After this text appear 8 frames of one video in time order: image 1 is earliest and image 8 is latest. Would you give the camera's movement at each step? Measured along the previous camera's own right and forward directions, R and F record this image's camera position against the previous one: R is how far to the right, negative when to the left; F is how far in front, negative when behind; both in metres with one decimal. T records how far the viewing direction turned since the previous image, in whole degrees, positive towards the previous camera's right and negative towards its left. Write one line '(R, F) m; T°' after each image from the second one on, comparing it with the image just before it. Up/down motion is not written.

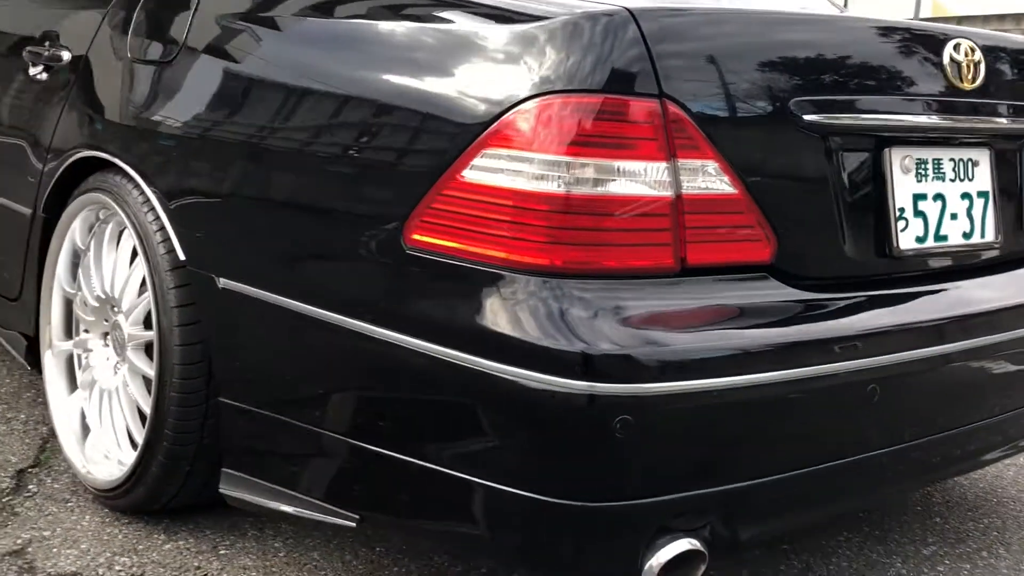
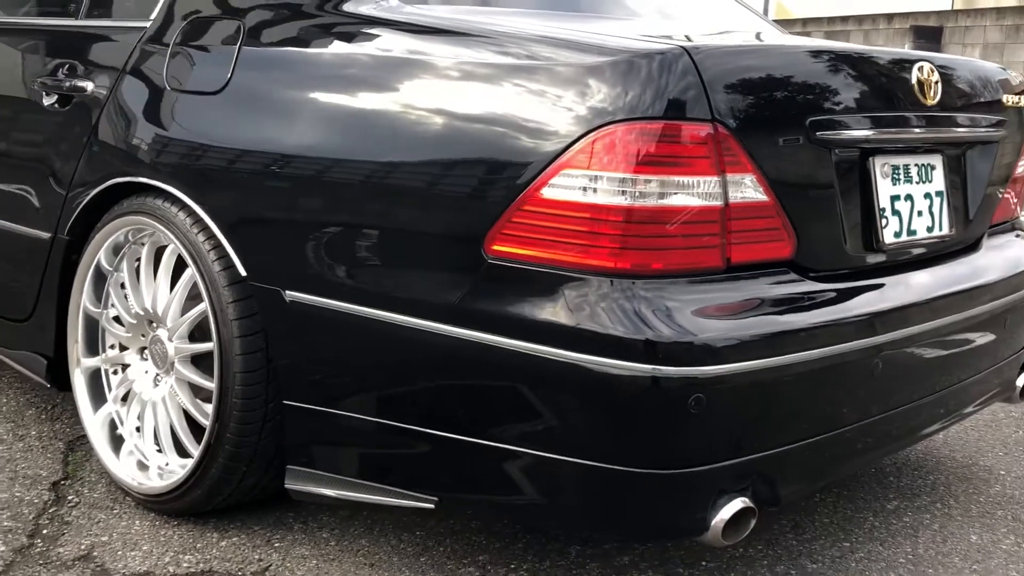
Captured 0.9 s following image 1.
(-0.3, -0.2) m; +7°
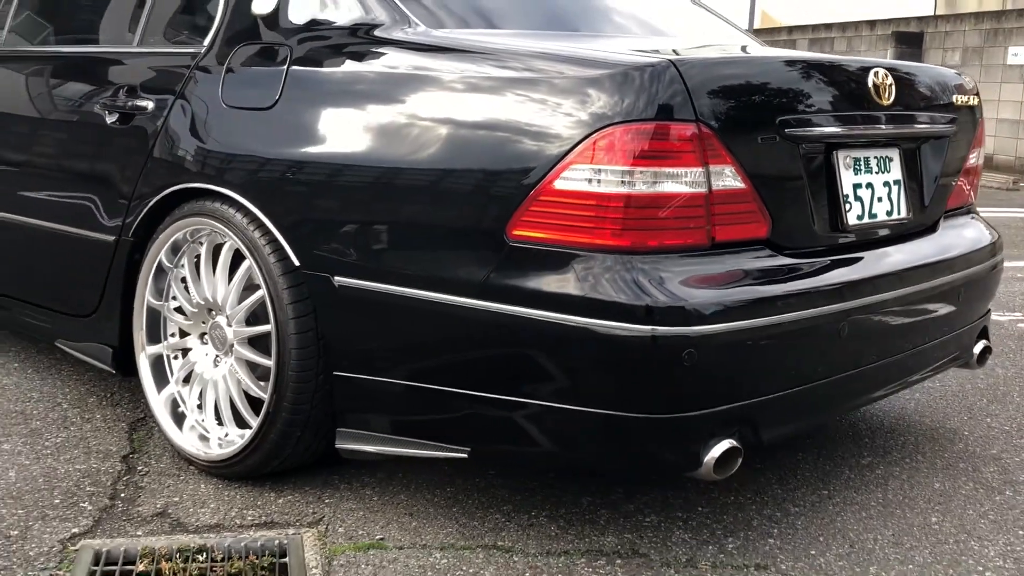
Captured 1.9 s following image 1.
(0.0, -0.3) m; 0°
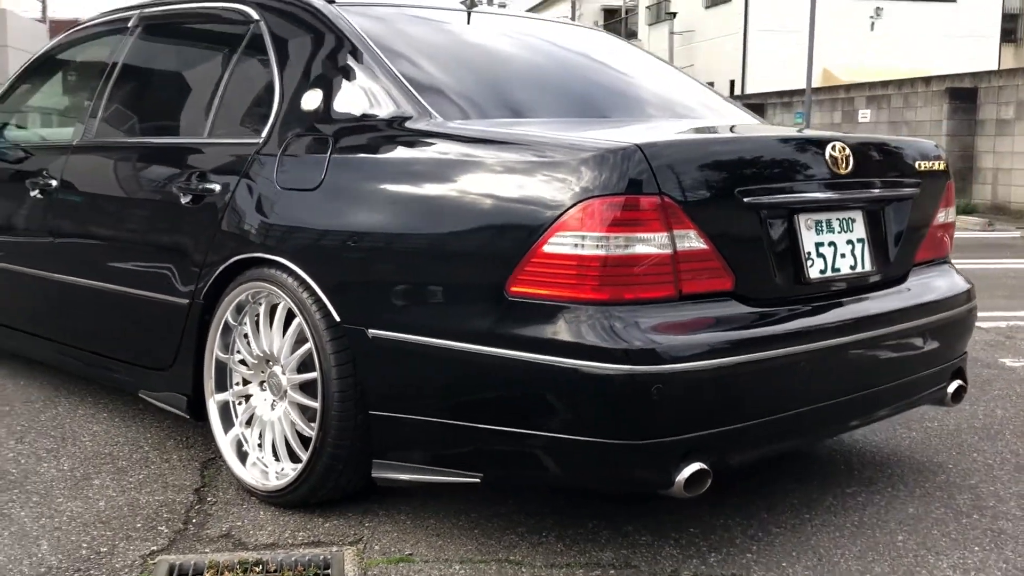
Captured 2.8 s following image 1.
(+0.1, -0.4) m; -4°
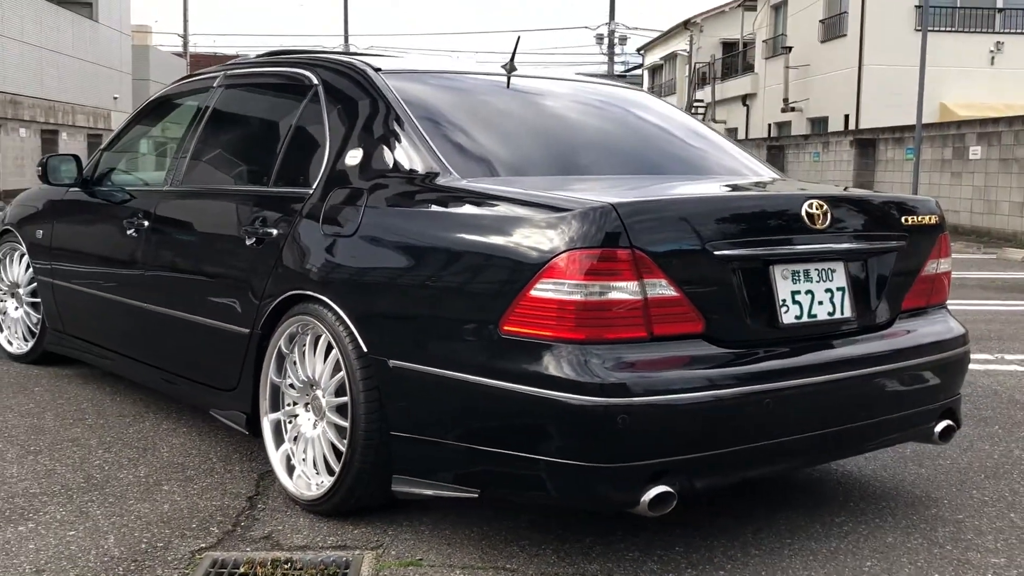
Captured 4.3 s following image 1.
(+0.3, -0.3) m; -6°
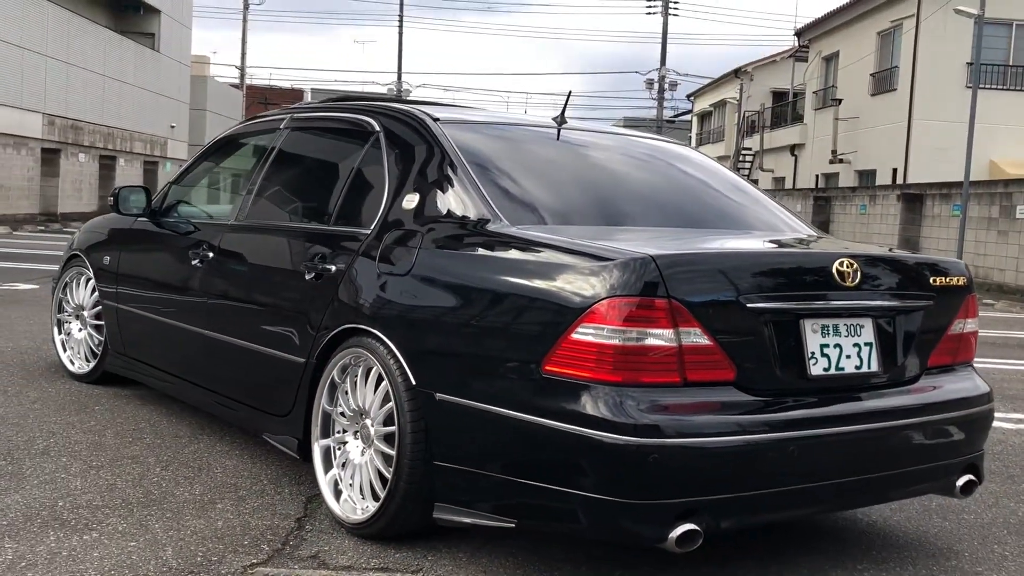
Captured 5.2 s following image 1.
(0.0, -0.2) m; -2°
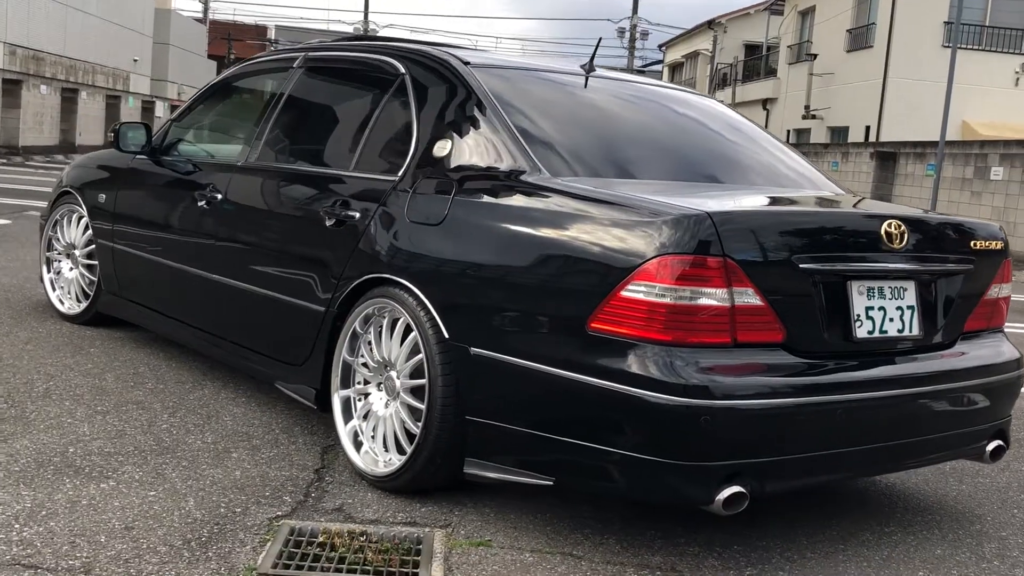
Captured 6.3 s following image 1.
(-0.2, +0.1) m; +2°
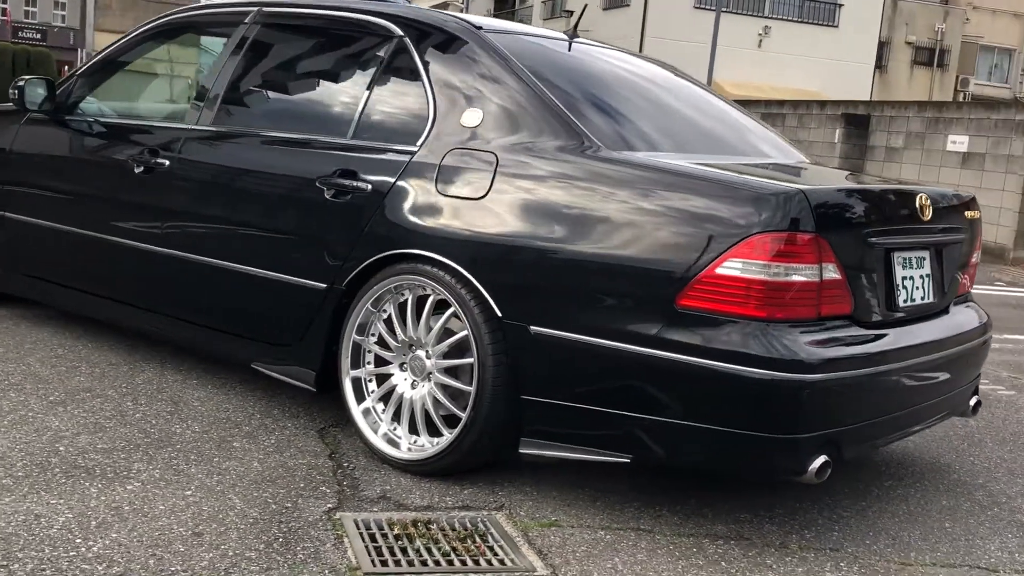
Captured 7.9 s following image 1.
(-0.8, +0.2) m; +13°
